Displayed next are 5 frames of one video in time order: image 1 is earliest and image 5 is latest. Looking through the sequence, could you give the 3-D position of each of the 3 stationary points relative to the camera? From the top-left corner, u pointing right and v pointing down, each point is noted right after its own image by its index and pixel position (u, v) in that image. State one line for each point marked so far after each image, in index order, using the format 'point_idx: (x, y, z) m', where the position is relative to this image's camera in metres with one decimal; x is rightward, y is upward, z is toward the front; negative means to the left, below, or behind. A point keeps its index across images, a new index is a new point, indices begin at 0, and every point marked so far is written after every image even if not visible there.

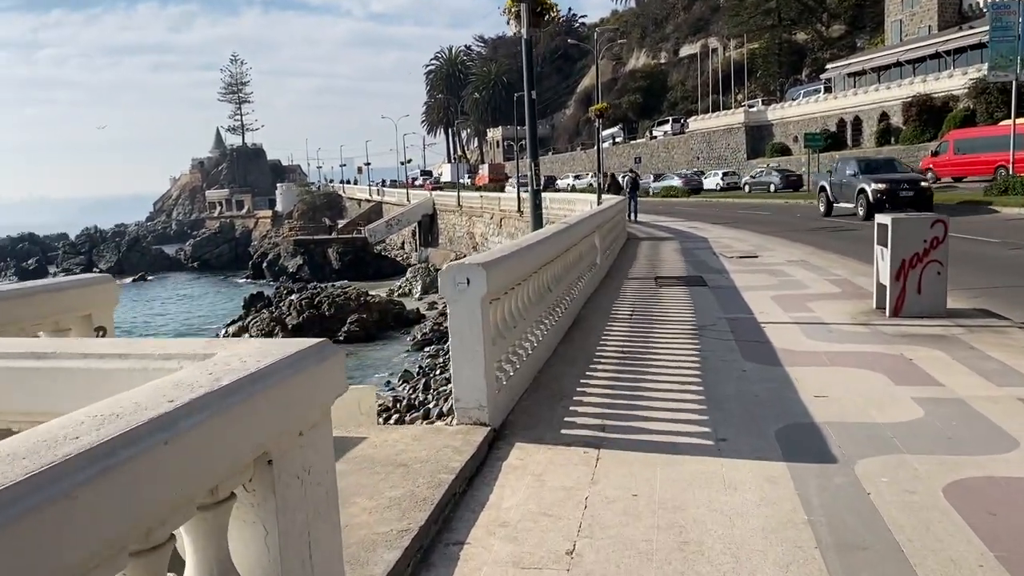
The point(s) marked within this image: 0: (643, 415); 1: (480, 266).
0: (+0.6, -0.6, +4.2) m
1: (-0.1, +0.1, +3.7) m
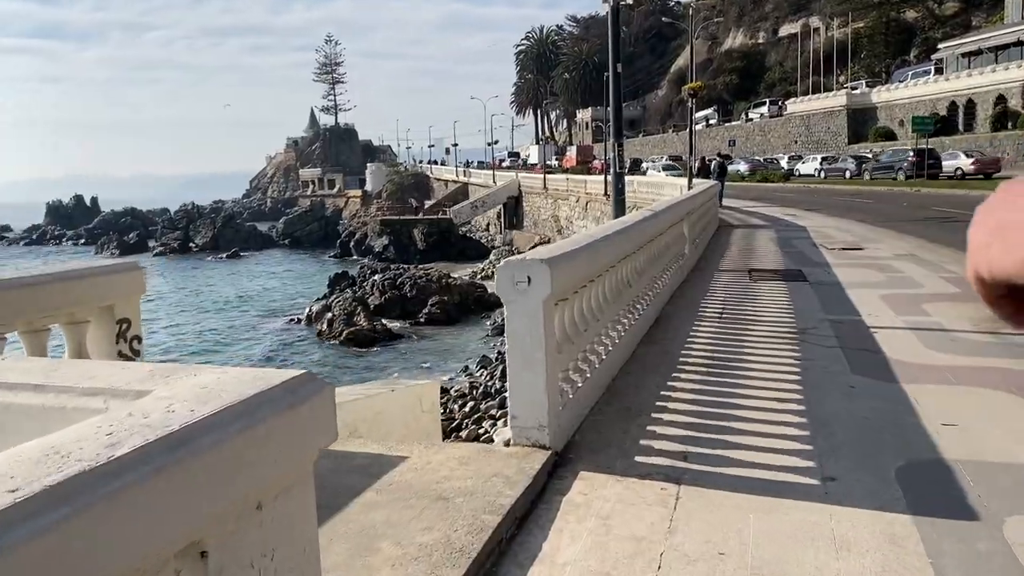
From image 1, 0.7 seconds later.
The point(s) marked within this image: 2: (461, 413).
0: (+0.9, -0.6, +3.6) m
1: (+0.1, +0.1, +3.2) m
2: (-0.9, -2.1, +14.6) m
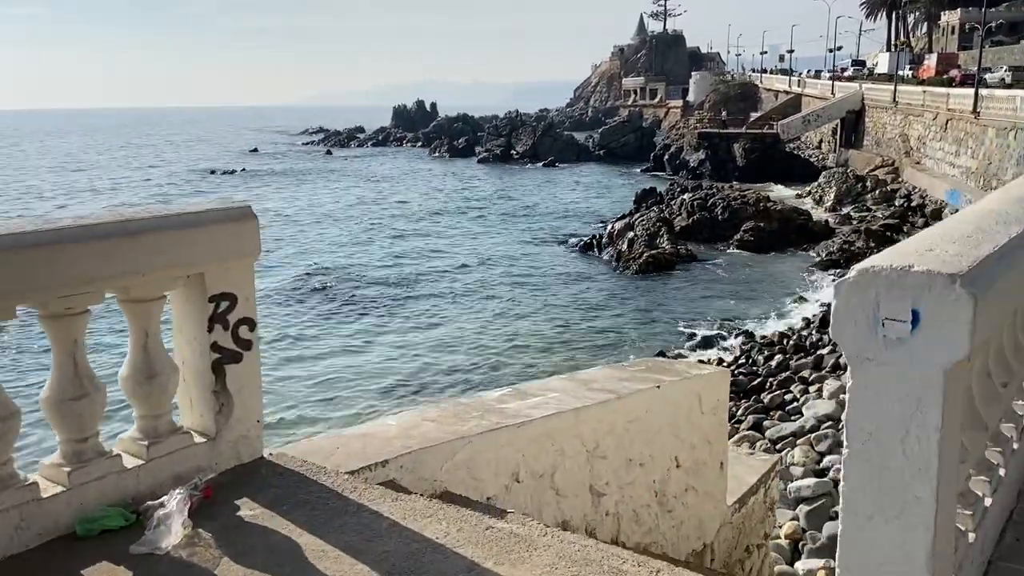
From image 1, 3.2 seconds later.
0: (+1.5, -0.7, +1.5) m
1: (+0.7, 0.0, +1.3) m
2: (+3.6, -1.2, +12.6) m
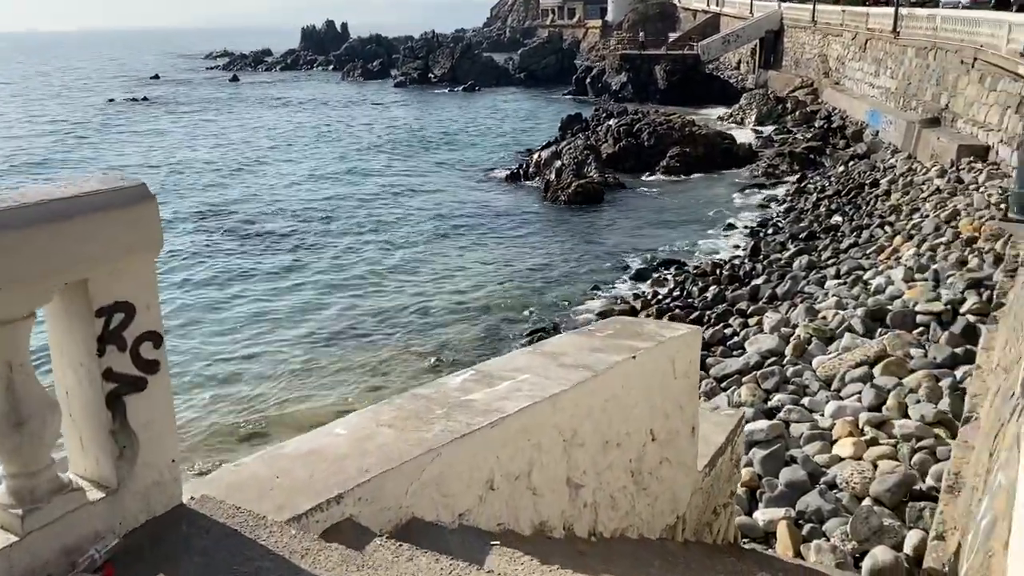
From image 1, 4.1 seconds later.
0: (+1.6, -0.7, +1.2) m
1: (+0.7, 0.0, +0.9) m
2: (+2.7, -0.2, +12.4) m
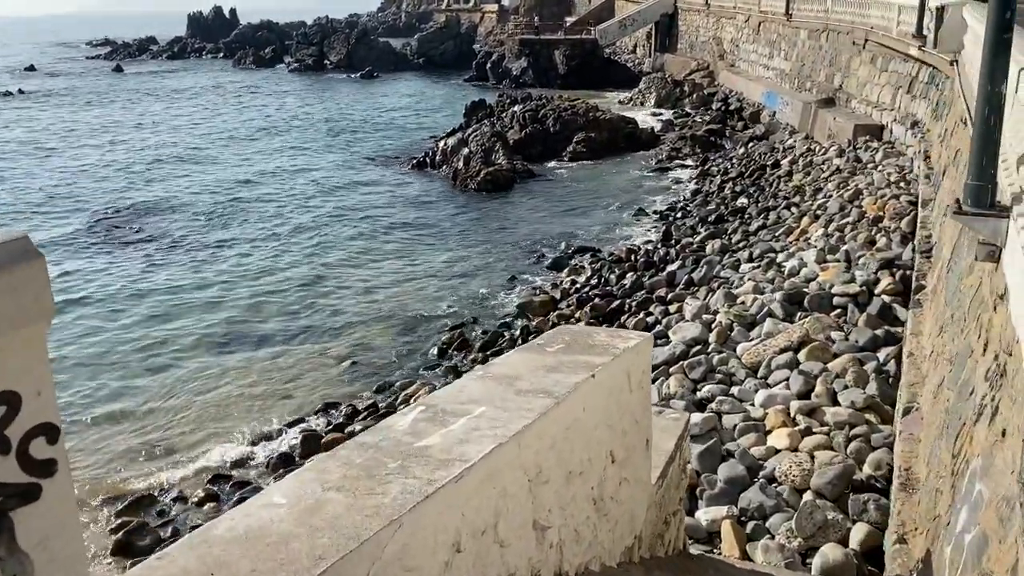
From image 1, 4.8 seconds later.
0: (+1.6, -0.8, +1.1) m
1: (+0.8, -0.1, +0.6) m
2: (+1.5, 0.0, +12.3) m
